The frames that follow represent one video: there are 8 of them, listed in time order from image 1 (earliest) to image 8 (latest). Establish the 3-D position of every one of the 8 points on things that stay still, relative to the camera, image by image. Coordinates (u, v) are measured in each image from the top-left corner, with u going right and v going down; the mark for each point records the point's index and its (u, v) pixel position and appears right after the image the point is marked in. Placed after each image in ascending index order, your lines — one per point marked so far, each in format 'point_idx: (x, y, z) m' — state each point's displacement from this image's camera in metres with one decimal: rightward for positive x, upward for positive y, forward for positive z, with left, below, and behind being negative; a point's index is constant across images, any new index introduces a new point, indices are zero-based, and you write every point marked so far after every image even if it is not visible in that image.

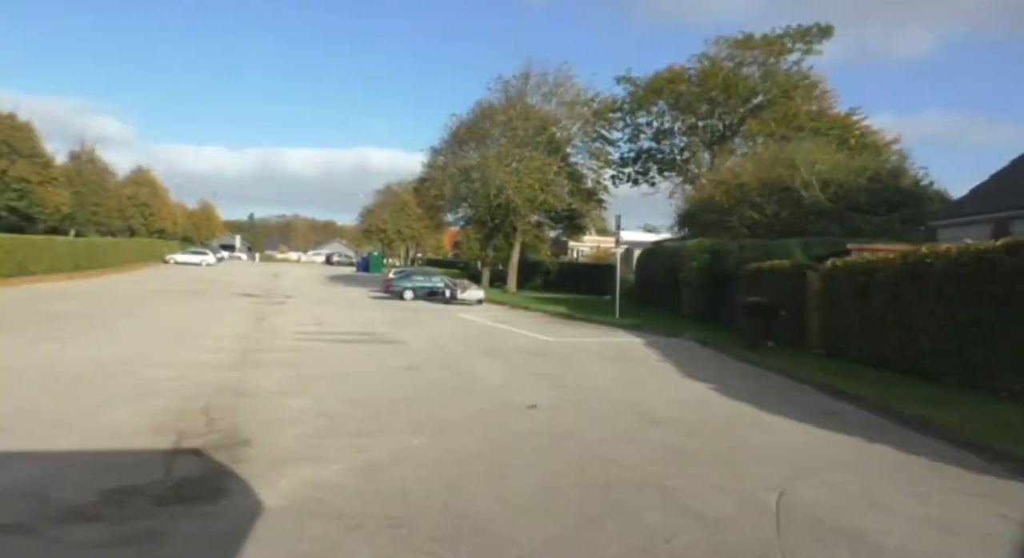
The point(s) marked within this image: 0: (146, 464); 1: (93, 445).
0: (-4.1, -2.1, +6.4) m
1: (-5.1, -2.1, +6.9) m
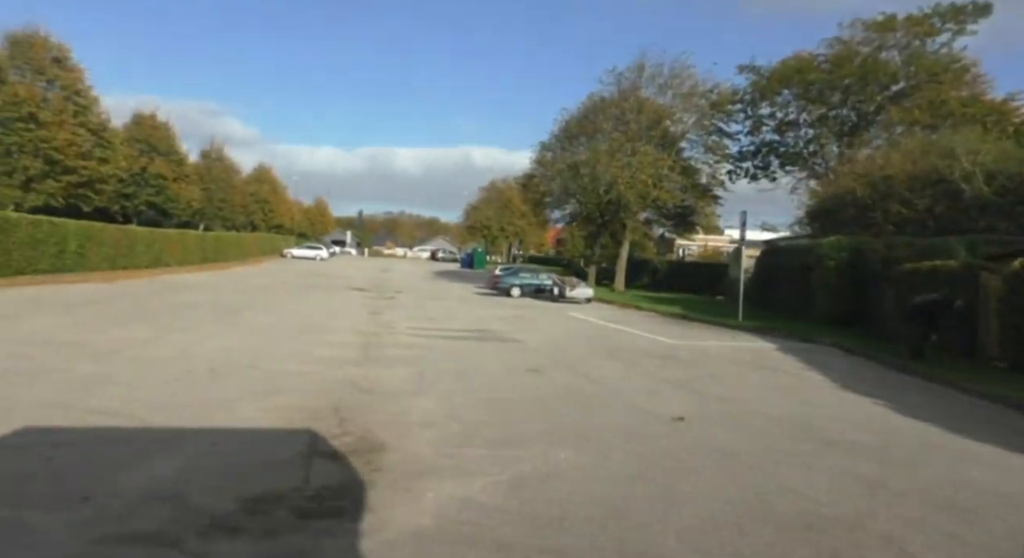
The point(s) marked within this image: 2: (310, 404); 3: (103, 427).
0: (-2.4, -2.0, +6.0) m
1: (-3.3, -1.9, +6.7) m
2: (-3.0, -1.9, +8.6) m
3: (-4.9, -1.8, +6.8) m
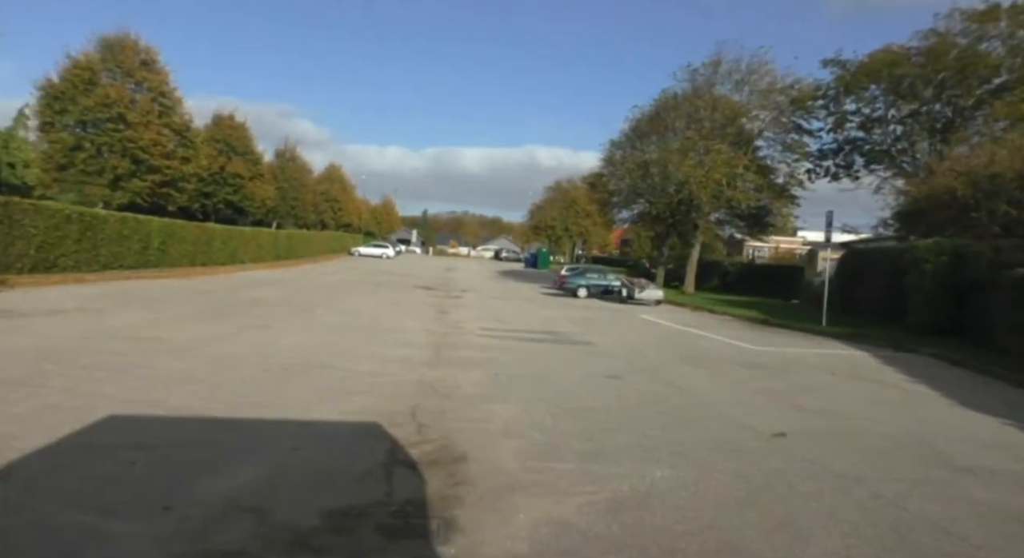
0: (-1.4, -2.0, +5.7) m
1: (-2.2, -1.9, +6.5) m
2: (-1.8, -1.9, +8.3) m
3: (-3.8, -1.7, +6.7) m
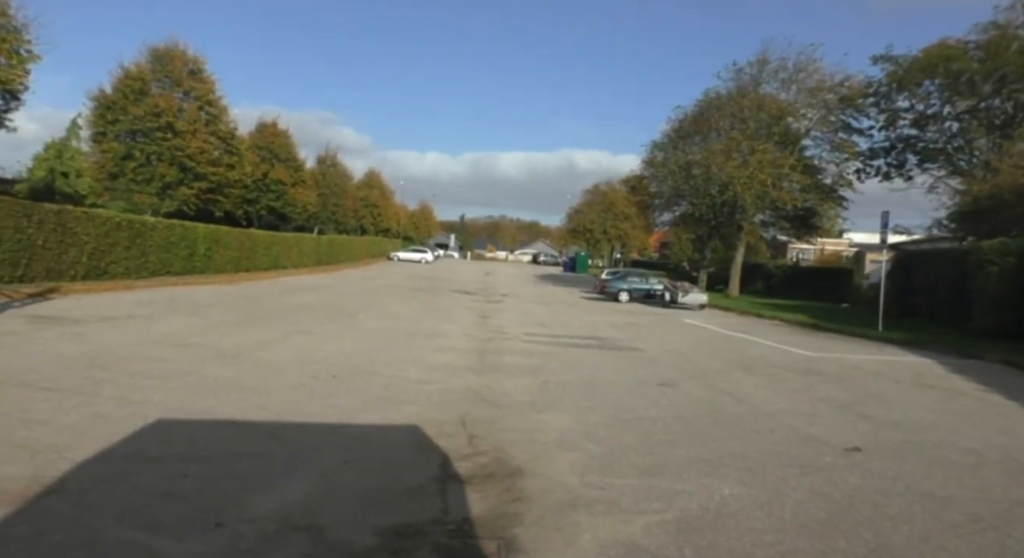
0: (-0.9, -2.0, +5.4) m
1: (-1.6, -1.9, +6.3) m
2: (-1.1, -1.9, +8.1) m
3: (-3.2, -1.8, +6.6) m
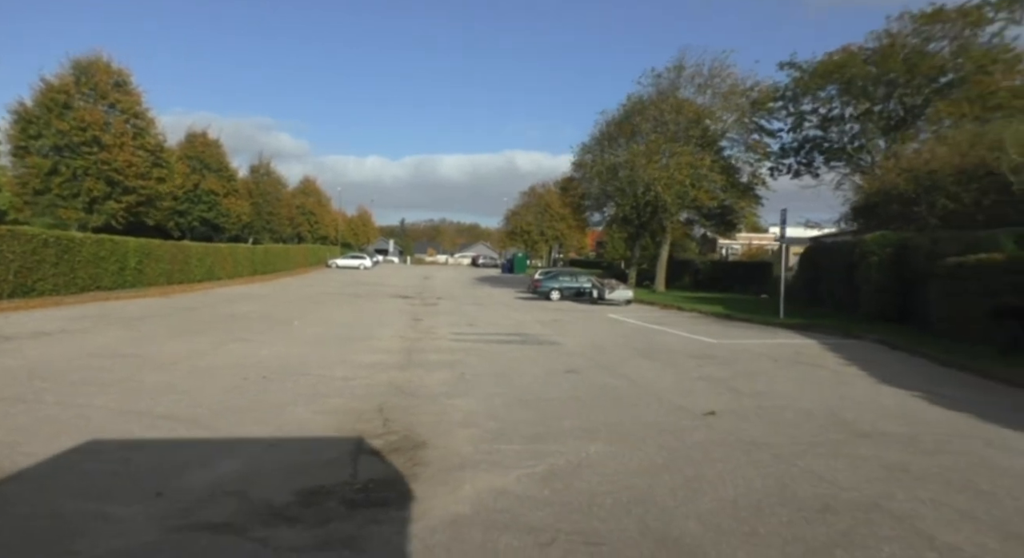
0: (-2.0, -2.1, +6.5) m
1: (-2.9, -2.1, +7.3) m
2: (-2.5, -2.0, +9.2) m
3: (-4.5, -2.0, +7.5) m
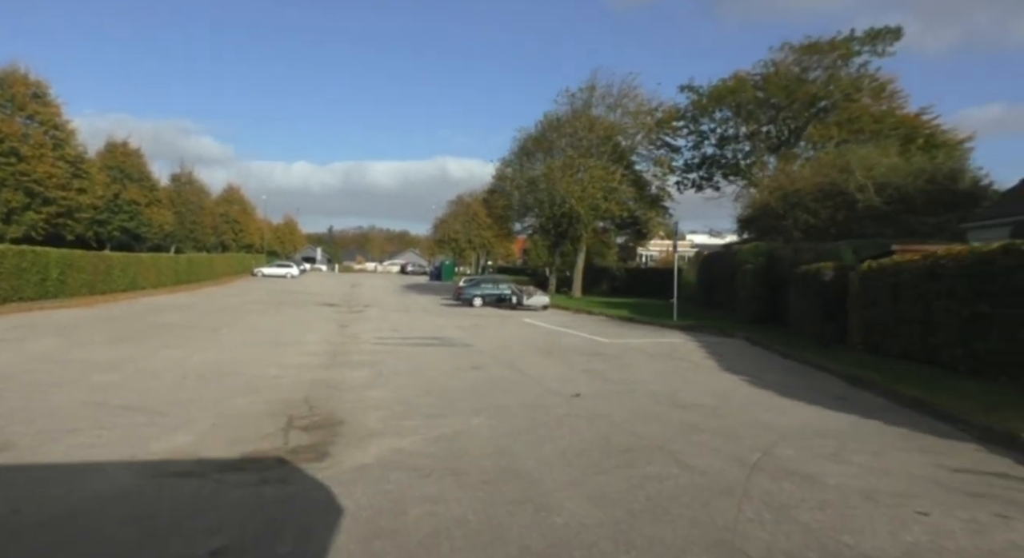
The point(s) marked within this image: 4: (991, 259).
0: (-3.6, -2.3, +8.4) m
1: (-4.5, -2.3, +9.1) m
2: (-4.3, -2.3, +11.0) m
3: (-6.1, -2.2, +9.1) m
4: (+9.1, +0.4, +10.8) m
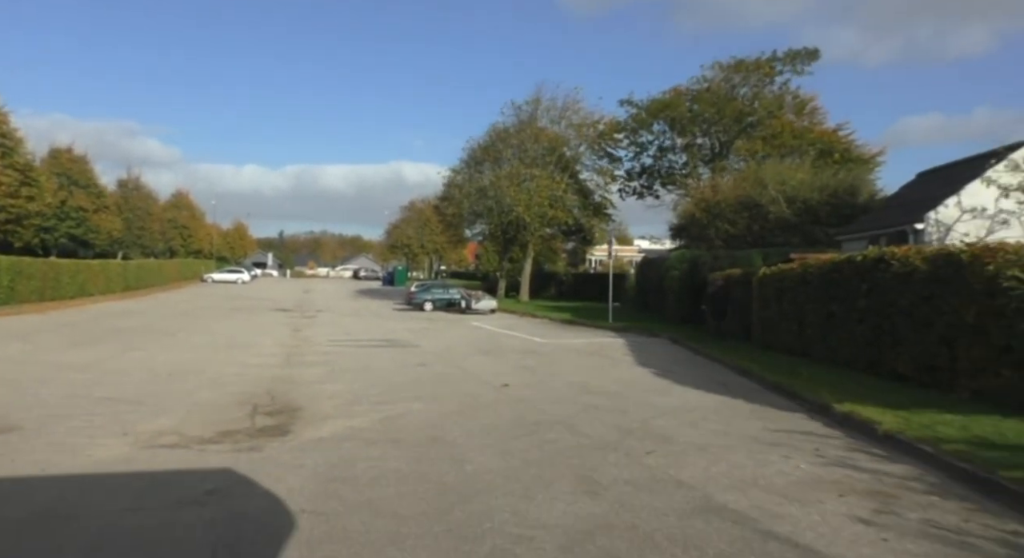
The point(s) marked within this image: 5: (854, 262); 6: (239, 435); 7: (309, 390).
0: (-4.8, -2.5, +10.0) m
1: (-5.8, -2.4, +10.6) m
2: (-5.8, -2.4, +12.5) m
3: (-7.4, -2.3, +10.5) m
4: (+7.7, +0.3, +13.3) m
5: (+7.6, +0.4, +12.7) m
6: (-4.3, -2.5, +9.0) m
7: (-4.5, -2.5, +12.7) m
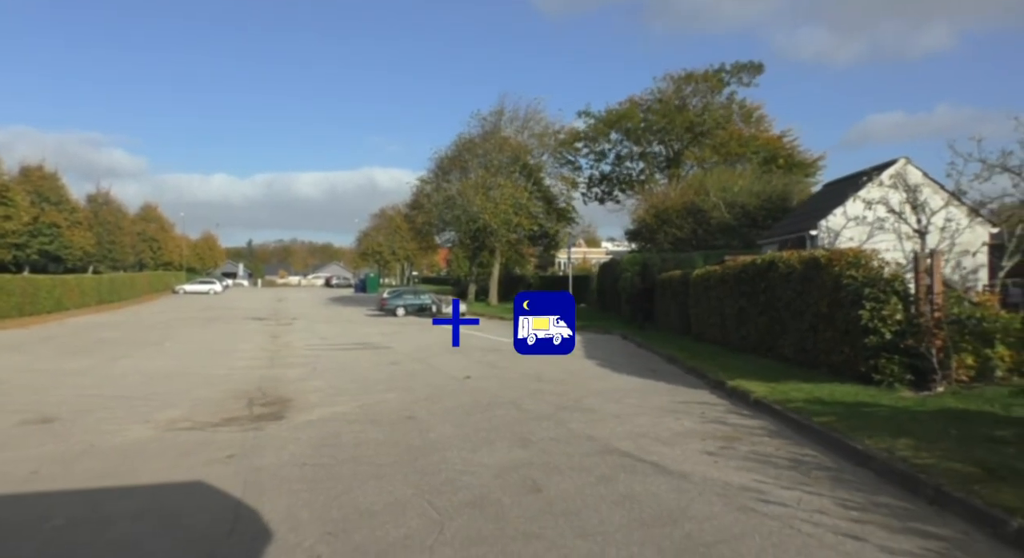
0: (-5.7, -2.7, +11.9) m
1: (-6.7, -2.7, +12.4) m
2: (-6.8, -2.7, +14.3) m
3: (-8.3, -2.7, +12.2) m
4: (+6.6, +0.3, +15.8) m
5: (+6.5, +0.4, +15.2) m
6: (-5.2, -2.7, +10.9) m
7: (-5.6, -2.8, +14.6) m
